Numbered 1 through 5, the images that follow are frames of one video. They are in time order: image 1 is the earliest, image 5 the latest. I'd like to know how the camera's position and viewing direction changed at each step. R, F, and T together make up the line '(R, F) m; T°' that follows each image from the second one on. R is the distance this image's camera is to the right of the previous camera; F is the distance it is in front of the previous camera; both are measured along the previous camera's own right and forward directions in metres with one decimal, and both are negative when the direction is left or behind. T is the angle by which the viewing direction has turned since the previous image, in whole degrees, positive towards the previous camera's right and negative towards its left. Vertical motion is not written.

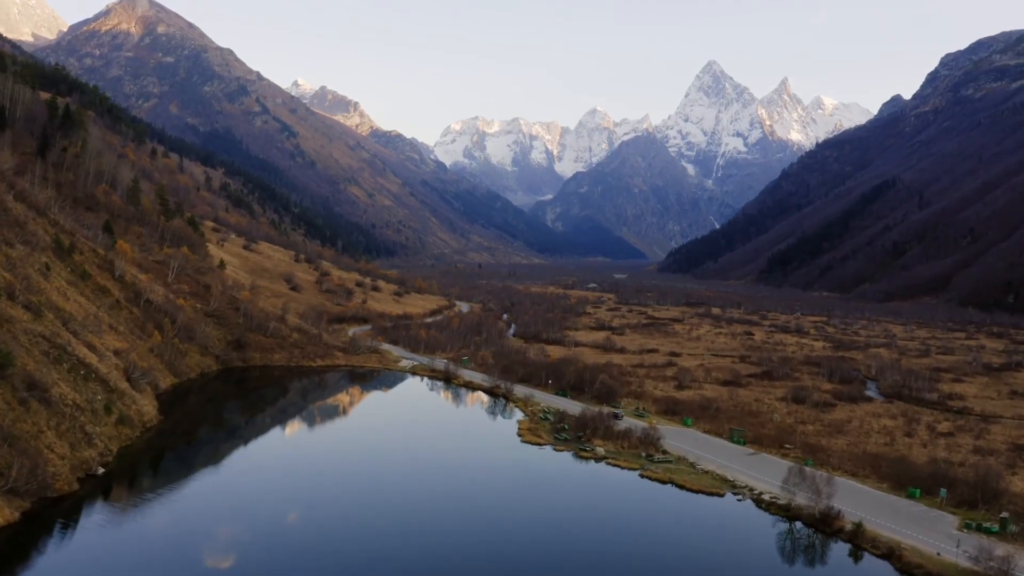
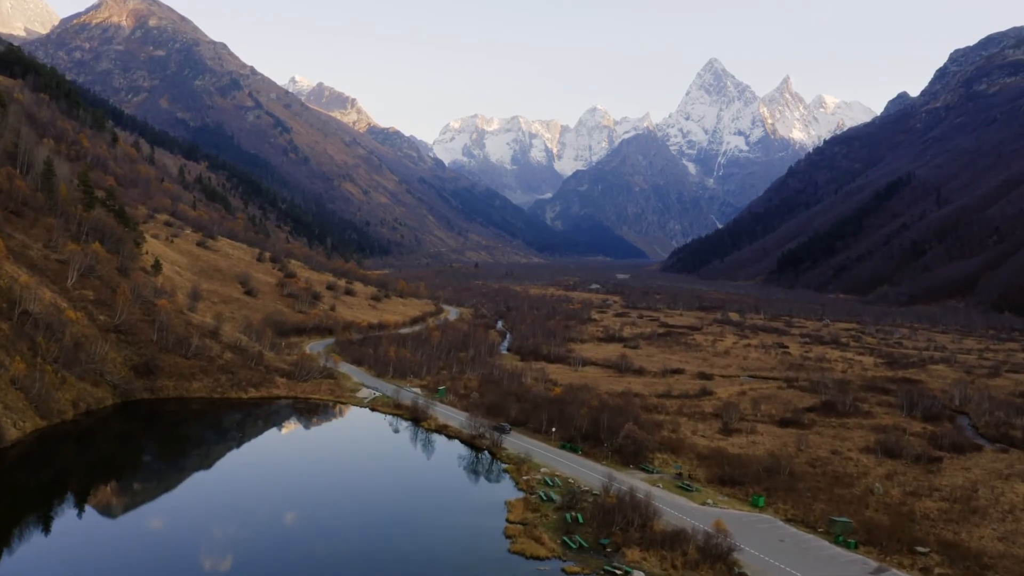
(+0.8, +19.4) m; 0°
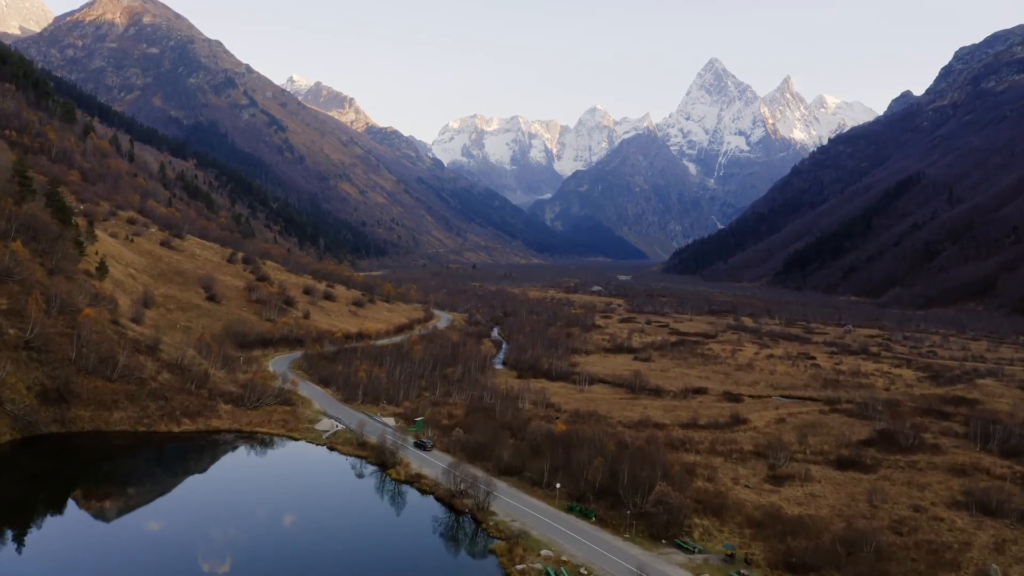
(+0.5, +11.9) m; 0°
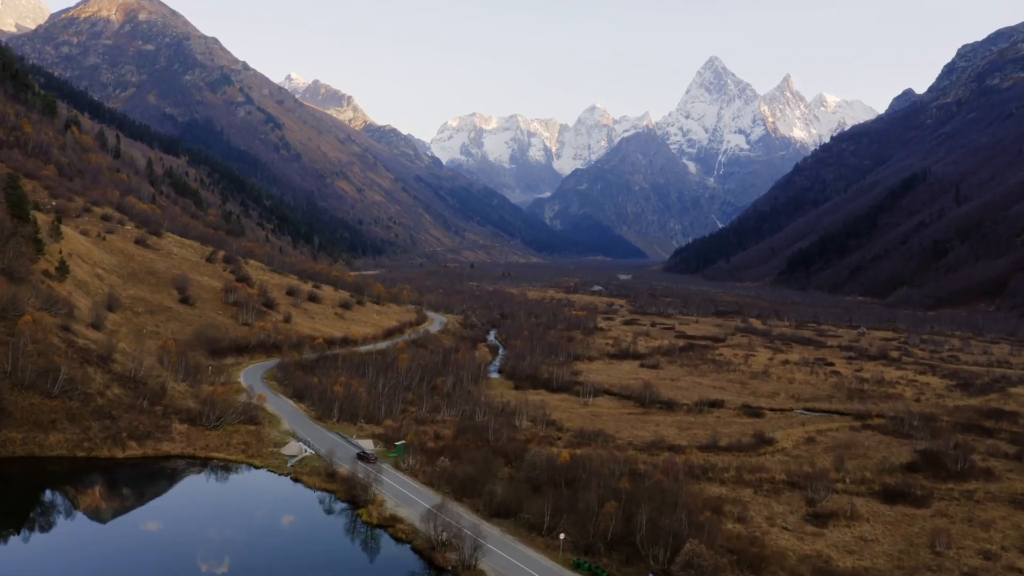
(+0.3, +6.9) m; 0°
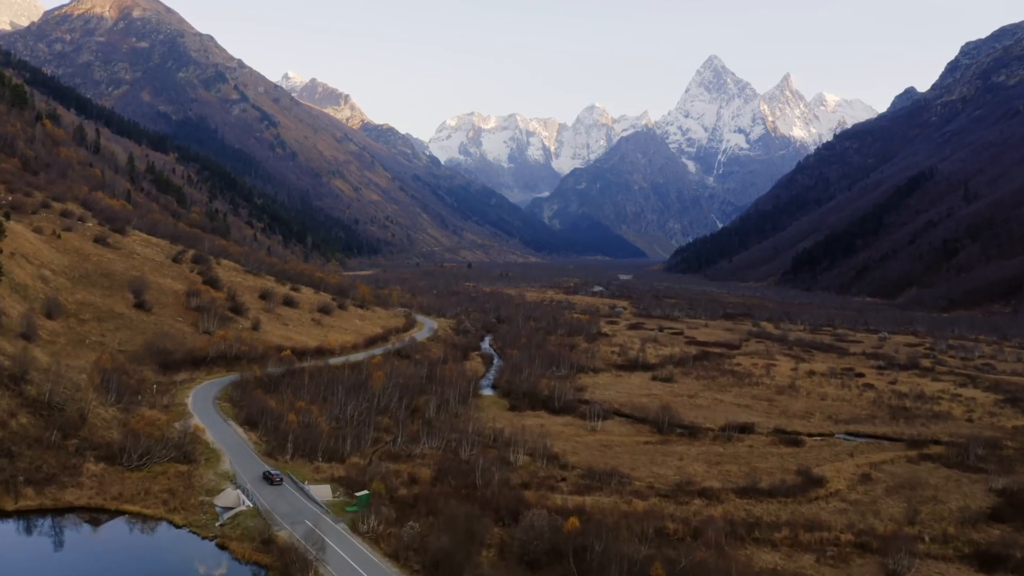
(+0.3, +9.5) m; 0°
